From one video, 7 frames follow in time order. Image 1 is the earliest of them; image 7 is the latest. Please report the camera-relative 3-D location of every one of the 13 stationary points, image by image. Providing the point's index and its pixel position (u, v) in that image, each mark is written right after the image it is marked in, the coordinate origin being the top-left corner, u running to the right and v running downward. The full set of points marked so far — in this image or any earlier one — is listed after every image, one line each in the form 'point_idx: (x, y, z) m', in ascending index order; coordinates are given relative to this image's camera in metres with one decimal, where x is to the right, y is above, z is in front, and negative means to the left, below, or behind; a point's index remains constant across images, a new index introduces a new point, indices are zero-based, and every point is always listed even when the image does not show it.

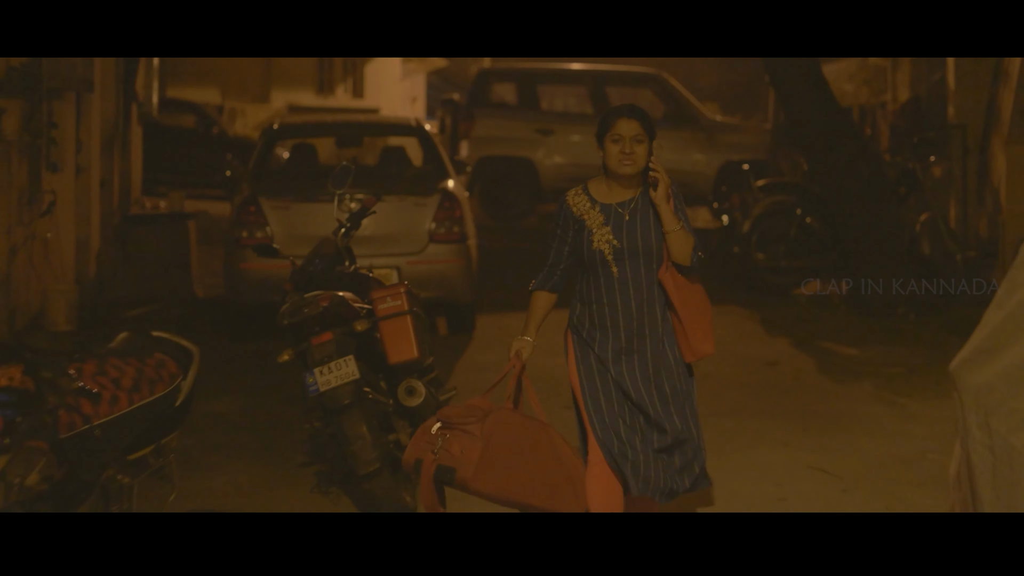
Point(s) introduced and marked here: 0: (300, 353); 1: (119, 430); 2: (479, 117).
0: (-0.7, -0.2, +4.9) m
1: (-0.9, -0.3, +3.5) m
2: (-0.3, +1.6, +14.0) m
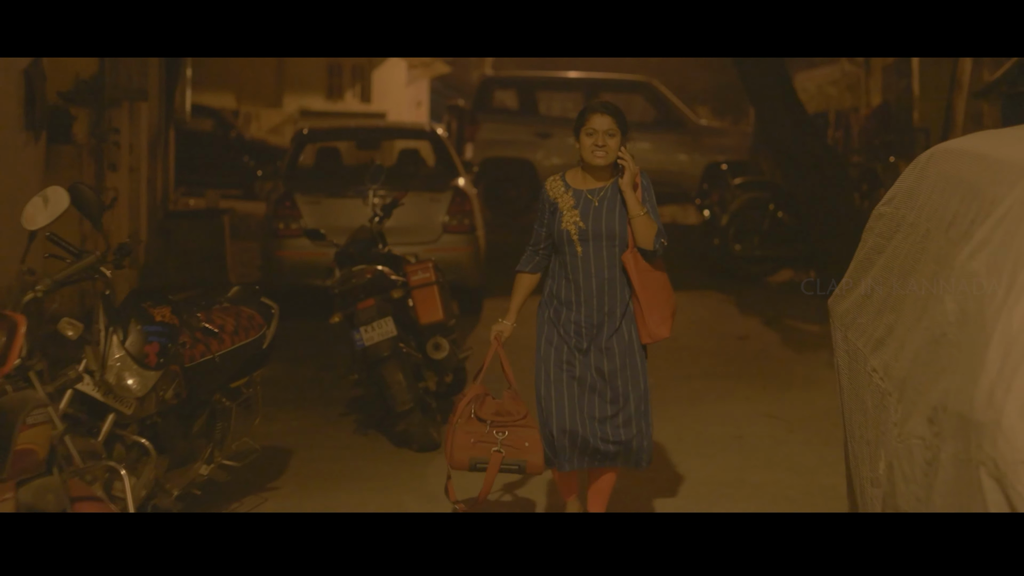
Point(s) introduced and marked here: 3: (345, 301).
0: (-0.7, -0.1, +6.1) m
1: (-0.9, -0.2, +4.7) m
2: (-0.3, +1.7, +15.2) m
3: (-0.7, -0.1, +6.1) m
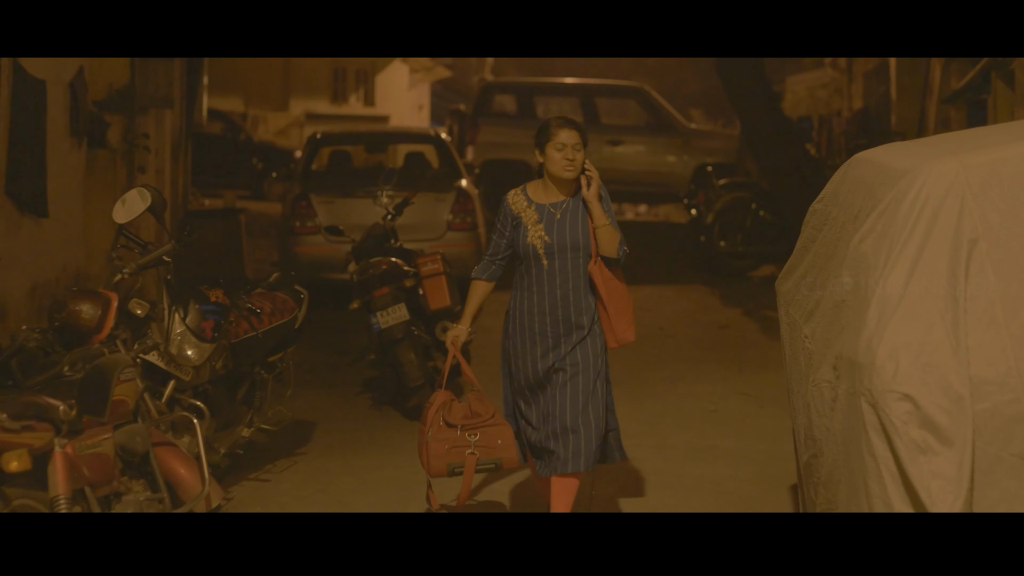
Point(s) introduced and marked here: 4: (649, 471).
0: (-0.7, -0.1, +6.9) m
1: (-0.9, -0.2, +5.4) m
2: (-0.3, +1.8, +15.9) m
3: (-0.7, 0.0, +6.9) m
4: (+0.5, -0.7, +5.9) m
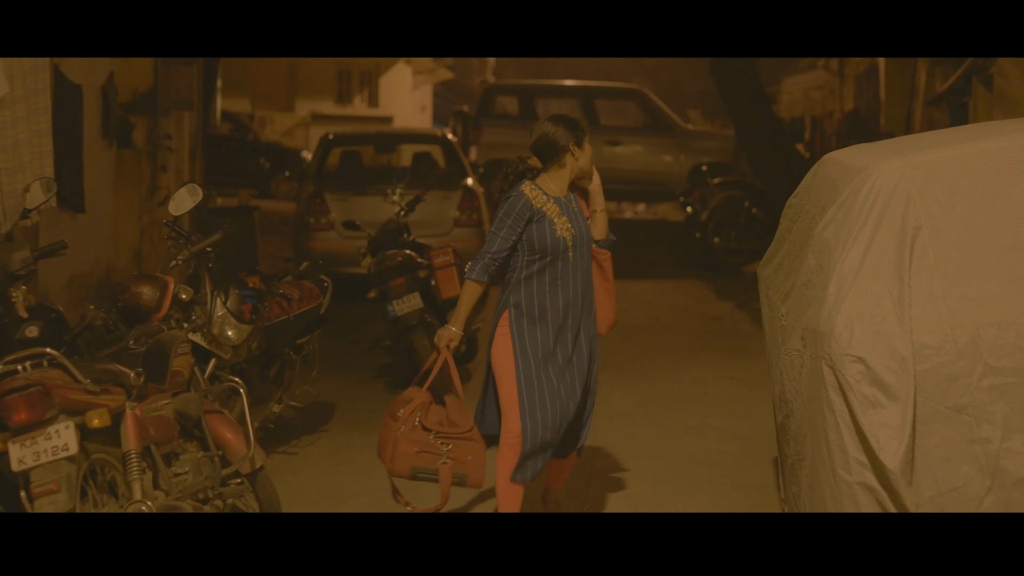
0: (-0.6, 0.0, +7.4) m
1: (-0.9, -0.1, +6.0) m
2: (-0.3, +1.8, +16.4) m
3: (-0.7, 0.0, +7.4) m
4: (+0.6, -0.7, +6.5) m
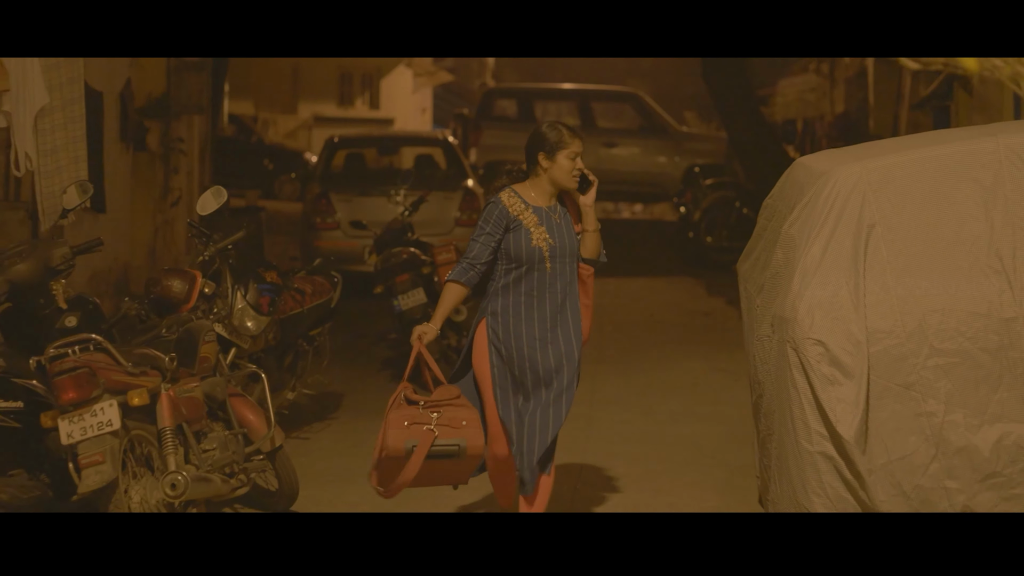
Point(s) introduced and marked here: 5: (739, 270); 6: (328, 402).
0: (-0.7, 0.0, +7.8) m
1: (-0.9, -0.1, +6.4) m
2: (-0.3, +1.8, +16.9) m
3: (-0.7, +0.1, +7.8) m
4: (+0.6, -0.7, +6.9) m
5: (+0.8, +0.1, +5.2) m
6: (-0.9, -0.6, +7.5) m
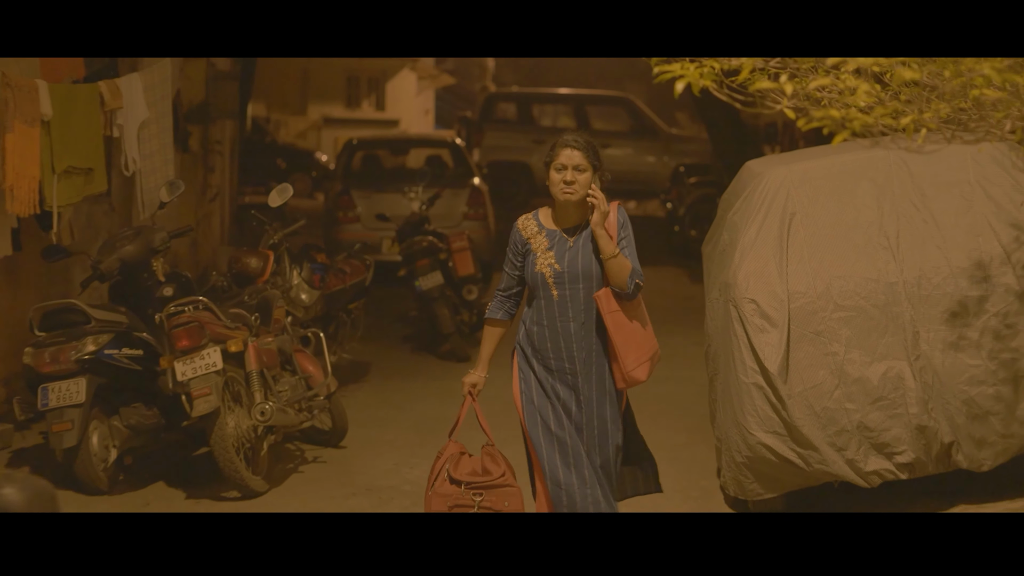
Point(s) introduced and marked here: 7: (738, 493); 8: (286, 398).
0: (-0.6, +0.1, +9.1) m
1: (-0.9, 0.0, +7.6) m
2: (-0.3, +1.9, +18.1) m
3: (-0.6, +0.2, +9.1) m
4: (+0.6, -0.6, +8.2) m
5: (+0.8, +0.2, +6.5) m
6: (-0.9, -0.5, +8.7) m
7: (+0.8, -0.7, +5.1) m
8: (-0.9, -0.4, +5.9) m
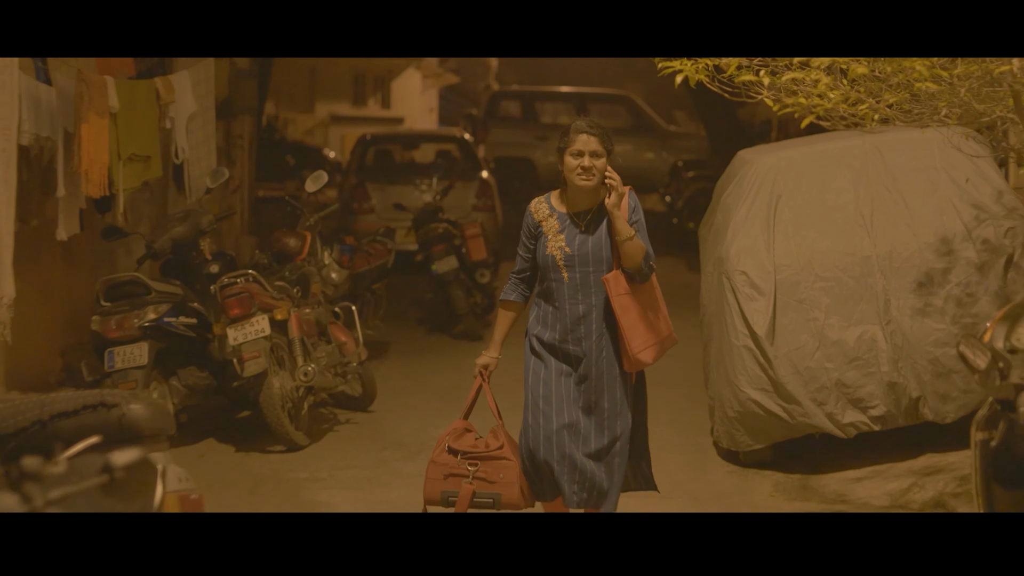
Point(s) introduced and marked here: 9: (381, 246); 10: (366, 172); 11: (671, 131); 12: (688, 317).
0: (-0.6, +0.2, +9.7) m
1: (-0.8, +0.1, +8.3) m
2: (-0.2, +2.0, +18.8) m
3: (-0.6, +0.3, +9.7) m
4: (+0.7, -0.5, +8.8) m
5: (+0.9, +0.3, +7.2) m
6: (-0.8, -0.4, +9.4) m
7: (+0.8, -0.6, +5.7) m
8: (-0.8, -0.3, +6.6) m
9: (-0.8, +0.2, +8.6) m
10: (-1.3, +1.1, +13.2) m
11: (+2.0, +2.0, +18.6) m
12: (+1.3, -0.2, +10.9) m
